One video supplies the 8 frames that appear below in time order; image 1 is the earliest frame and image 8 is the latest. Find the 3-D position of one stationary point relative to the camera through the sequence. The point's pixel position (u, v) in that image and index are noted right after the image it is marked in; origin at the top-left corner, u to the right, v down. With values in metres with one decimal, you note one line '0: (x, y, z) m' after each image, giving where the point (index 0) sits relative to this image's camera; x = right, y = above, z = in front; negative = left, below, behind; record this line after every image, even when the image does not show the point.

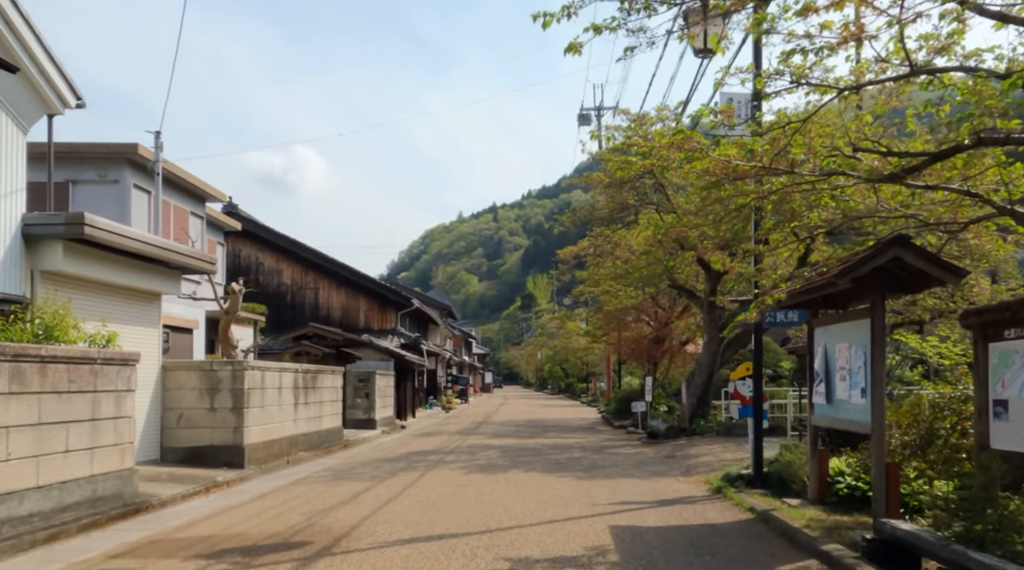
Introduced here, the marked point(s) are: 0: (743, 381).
0: (+3.5, -1.5, +12.8) m
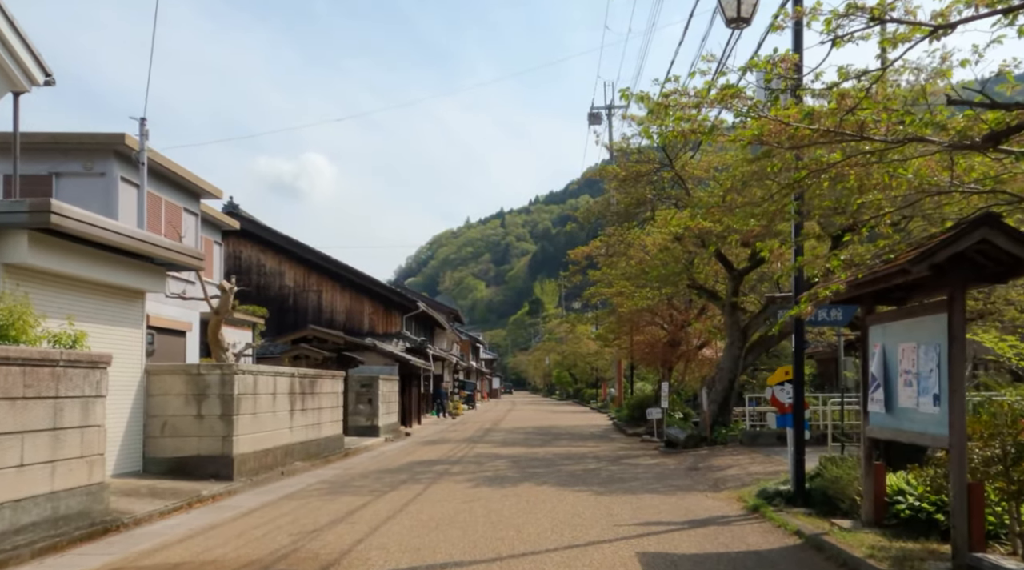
0: (+3.7, -1.4, +11.5) m
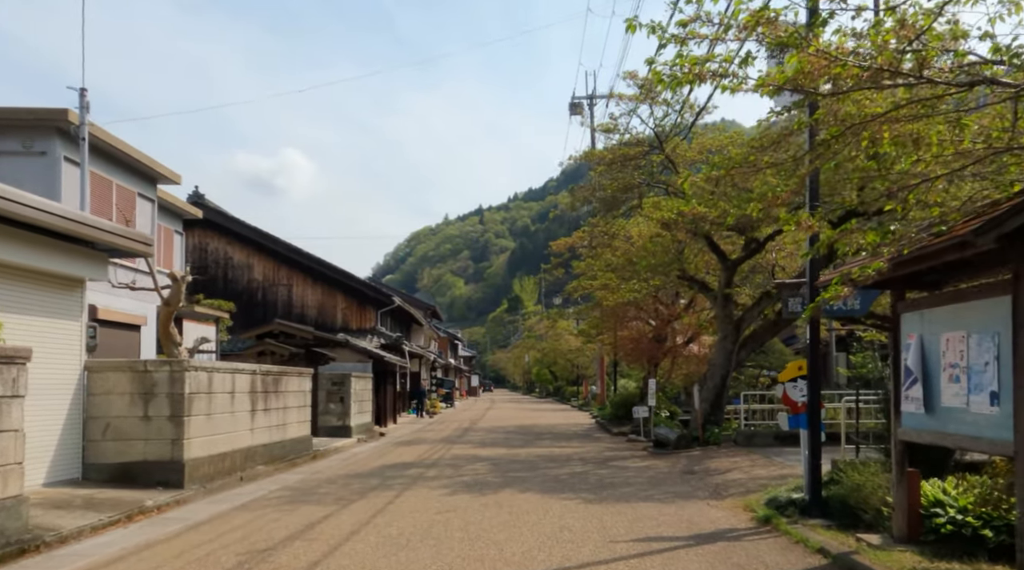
0: (+3.4, -1.2, +10.4) m
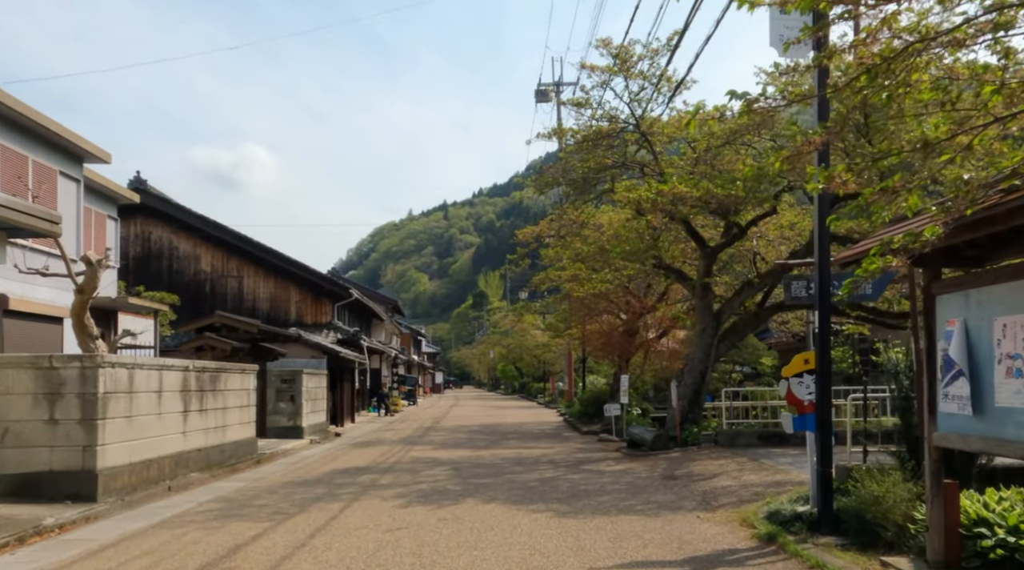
0: (+3.0, -1.0, +9.0) m
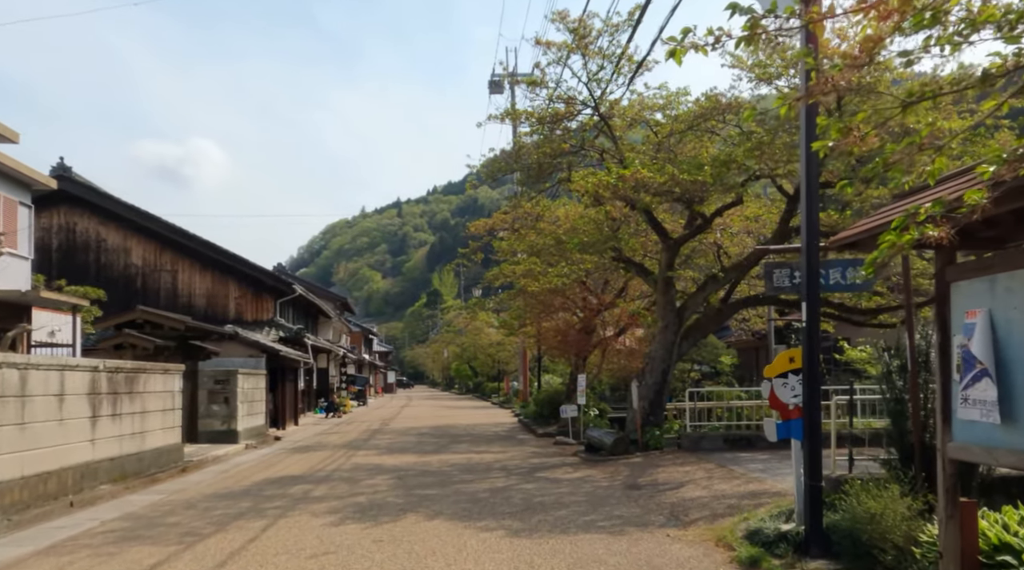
0: (+2.5, -0.9, +8.0) m
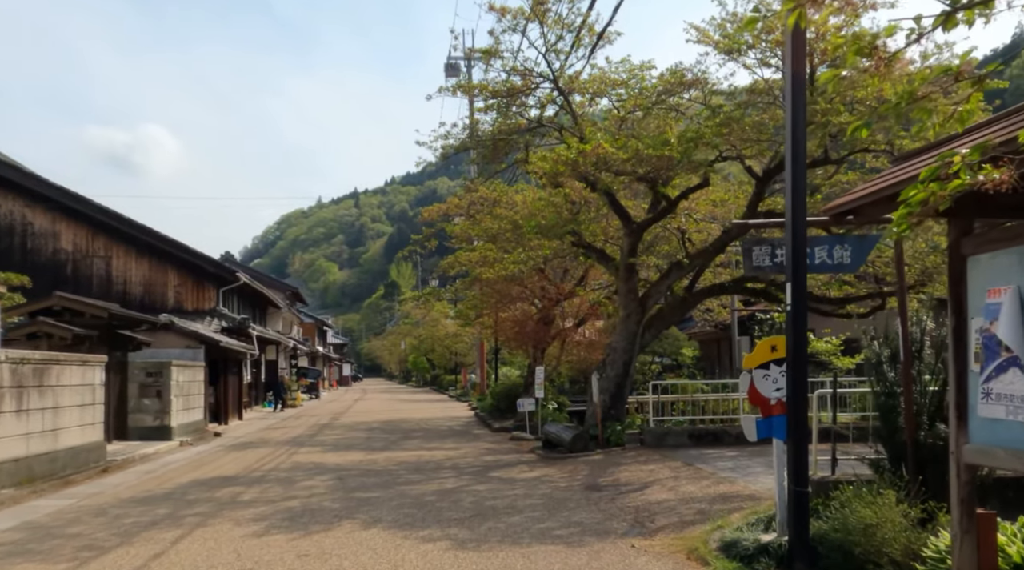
0: (+2.1, -0.7, +7.0) m
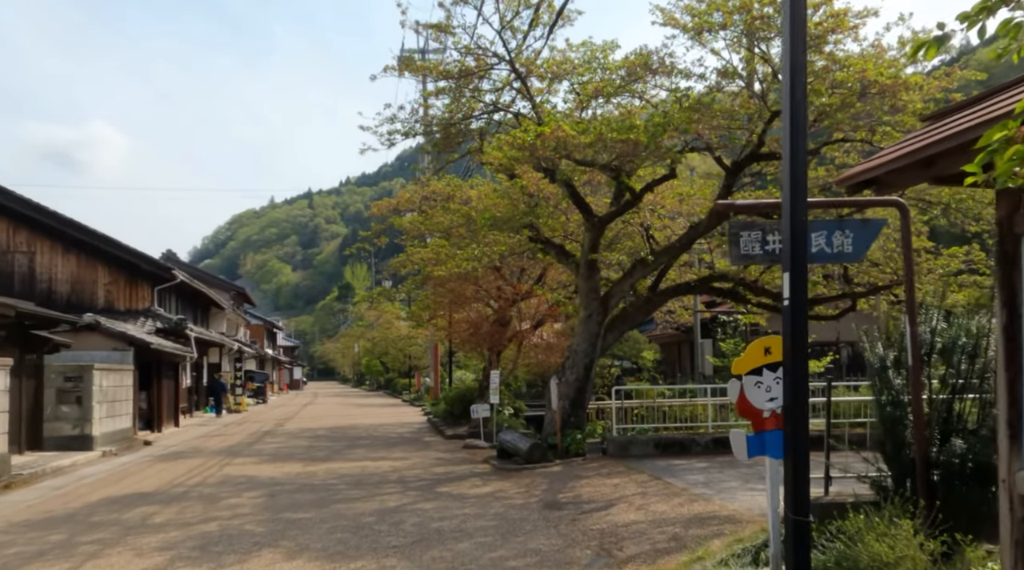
0: (+1.7, -0.6, +6.0) m
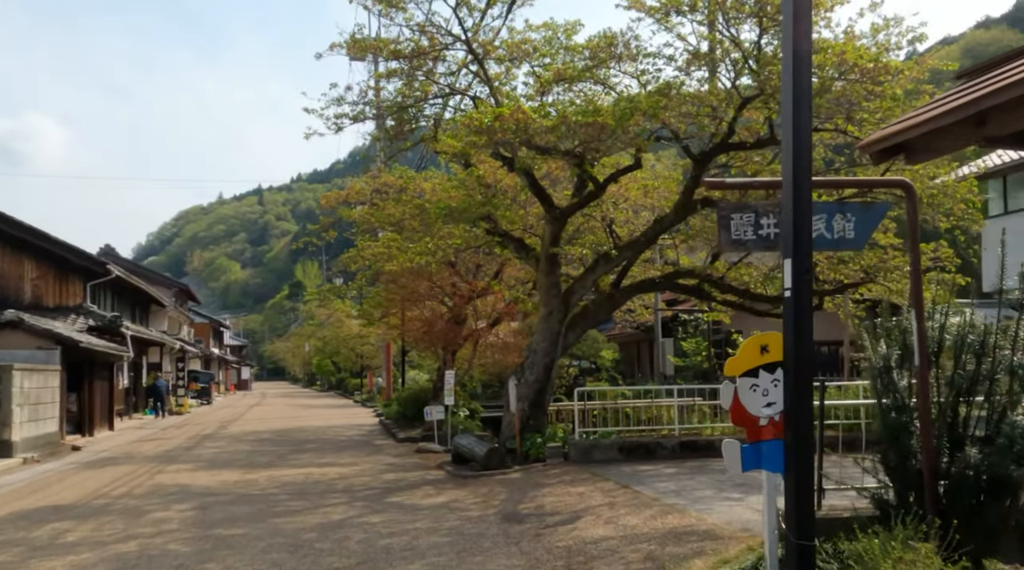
0: (+1.4, -0.6, +5.2) m
